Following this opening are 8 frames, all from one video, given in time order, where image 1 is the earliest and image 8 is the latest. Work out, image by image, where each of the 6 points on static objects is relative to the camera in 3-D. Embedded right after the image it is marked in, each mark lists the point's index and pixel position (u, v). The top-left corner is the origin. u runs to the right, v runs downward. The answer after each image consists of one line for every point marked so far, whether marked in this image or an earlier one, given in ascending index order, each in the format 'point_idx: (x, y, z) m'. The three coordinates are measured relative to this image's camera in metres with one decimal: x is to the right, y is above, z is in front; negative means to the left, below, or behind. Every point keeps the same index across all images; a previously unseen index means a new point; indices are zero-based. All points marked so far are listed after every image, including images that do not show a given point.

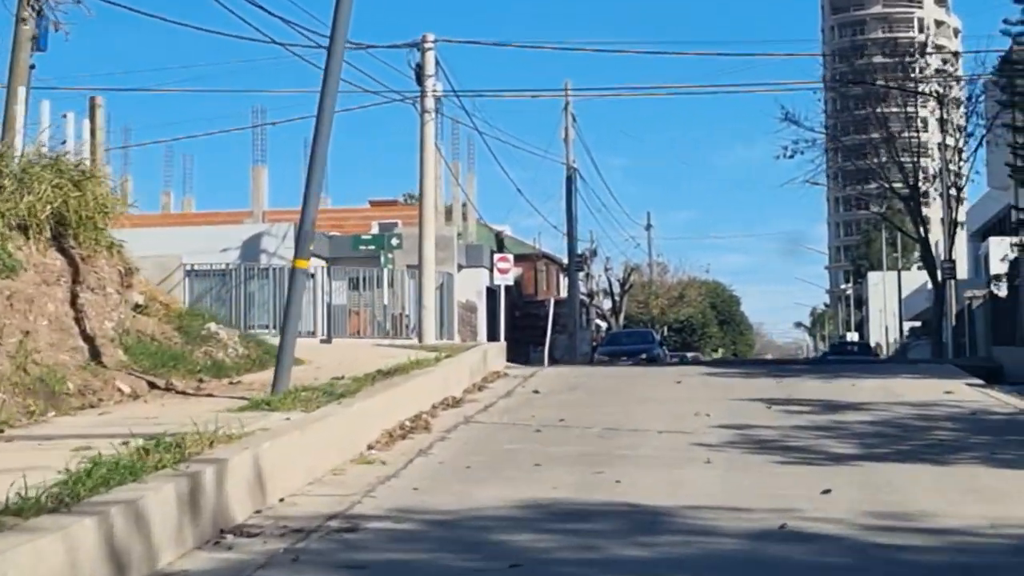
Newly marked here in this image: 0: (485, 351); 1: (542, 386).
0: (-0.3, -0.7, +18.7) m
1: (+0.3, -1.0, +17.5) m
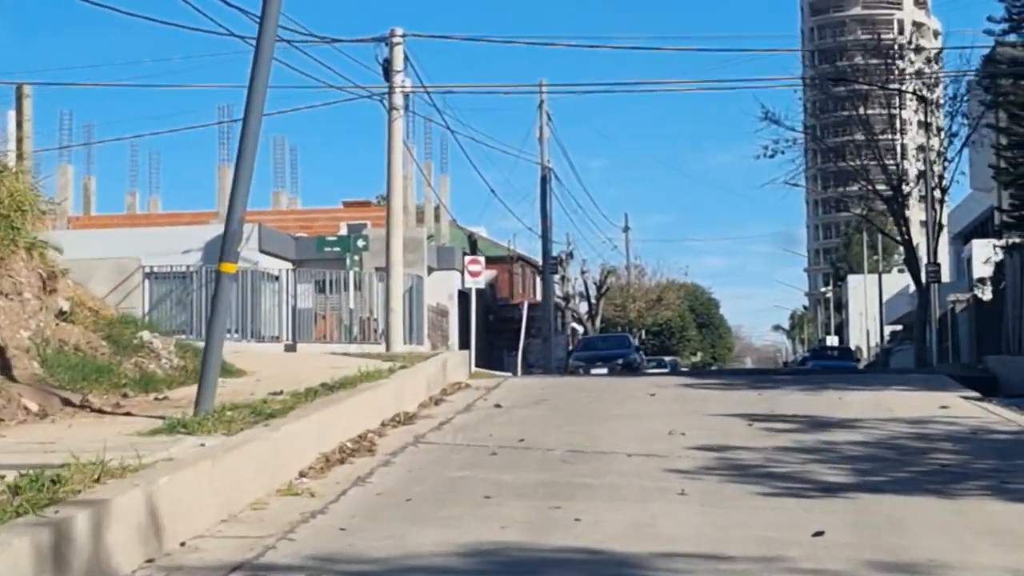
0: (-0.7, -0.7, +17.4) m
1: (-0.1, -1.1, +16.2) m
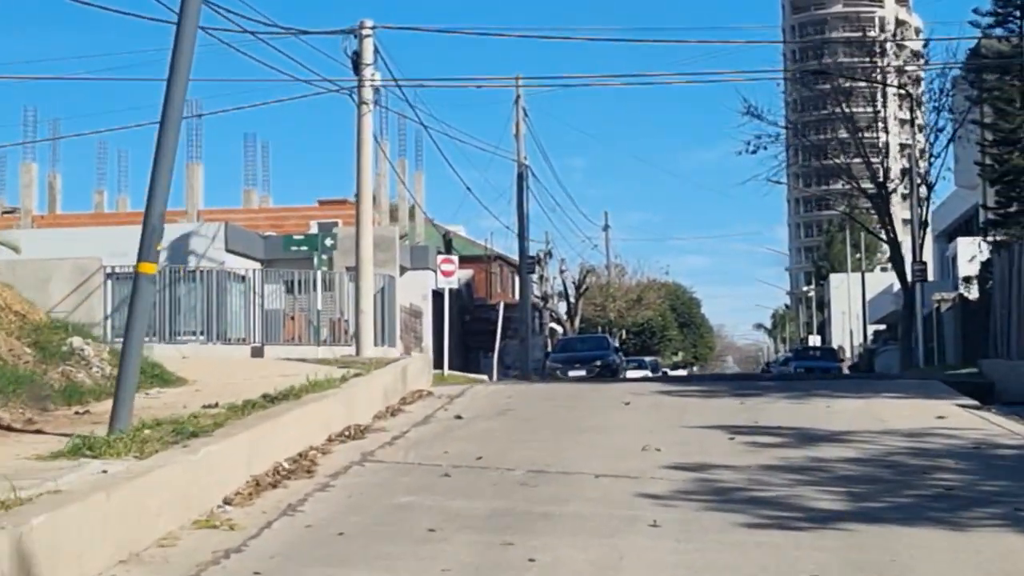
0: (-1.0, -0.8, +16.3) m
1: (-0.4, -1.1, +15.0) m
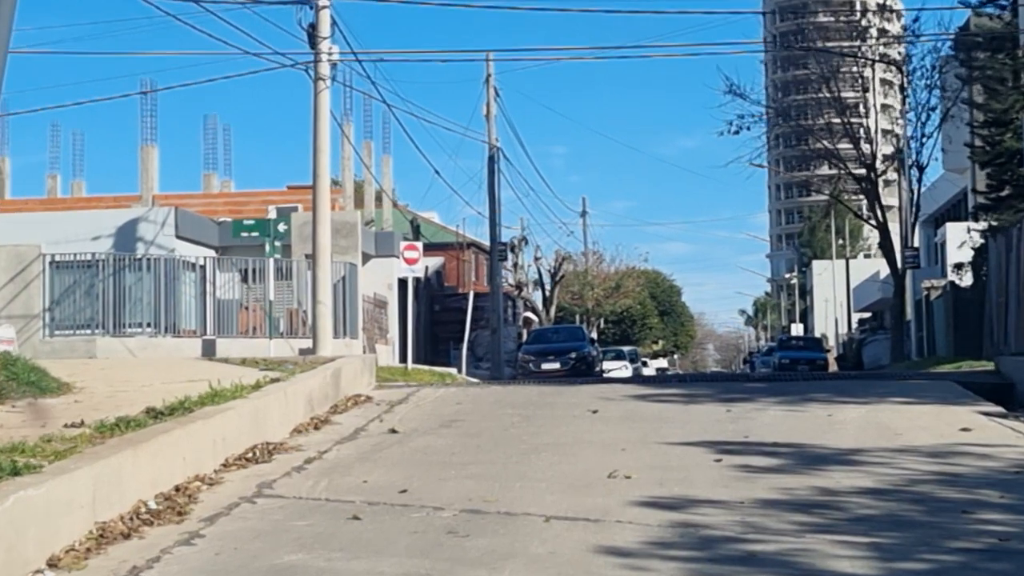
0: (-1.4, -0.7, +14.0) m
1: (-0.8, -1.0, +12.8) m
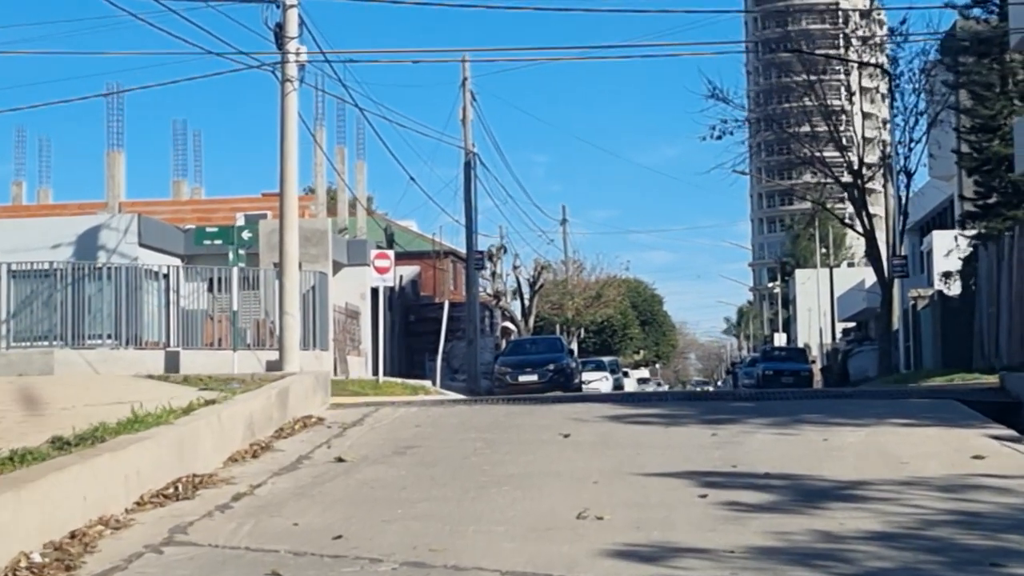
0: (-1.7, -0.8, +12.8) m
1: (-1.0, -1.1, +11.5) m
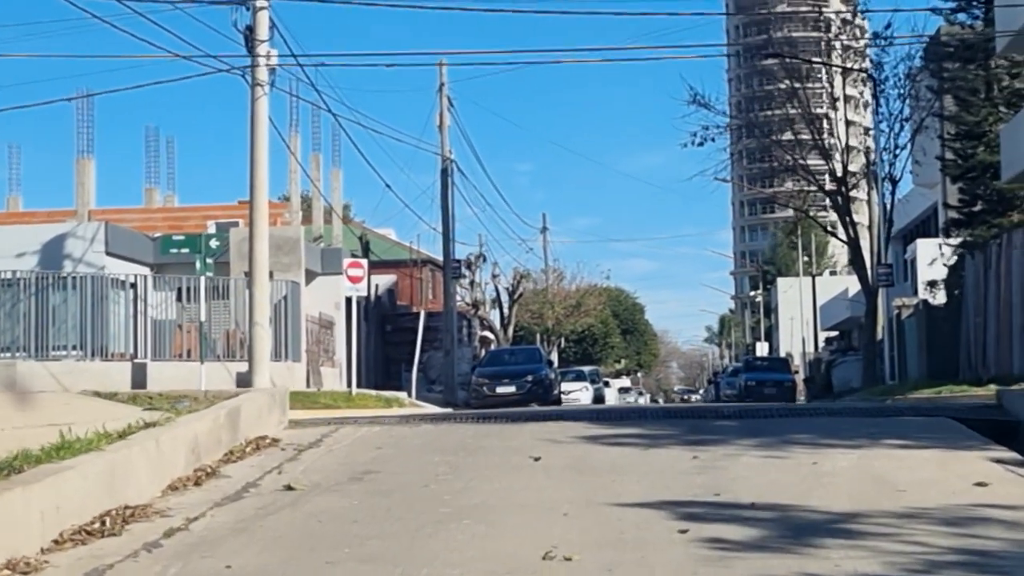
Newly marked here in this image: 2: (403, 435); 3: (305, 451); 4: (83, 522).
0: (-1.9, -0.8, +11.9) m
1: (-1.3, -1.1, +10.7) m
2: (-0.8, -1.1, +13.3) m
3: (-1.4, -1.1, +11.9) m
4: (-2.0, -1.1, +8.2) m
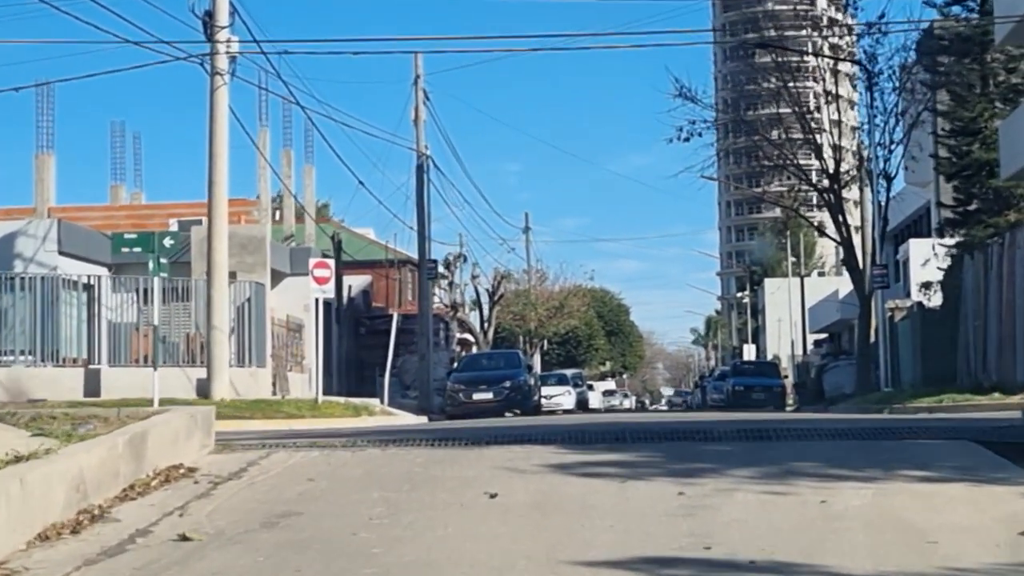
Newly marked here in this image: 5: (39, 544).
0: (-2.2, -0.9, +10.1) m
1: (-1.5, -1.2, +8.9) m
2: (-1.1, -1.2, +11.5) m
3: (-1.7, -1.2, +10.1) m
4: (-2.3, -1.1, +6.4) m
5: (-2.2, -1.2, +7.9) m
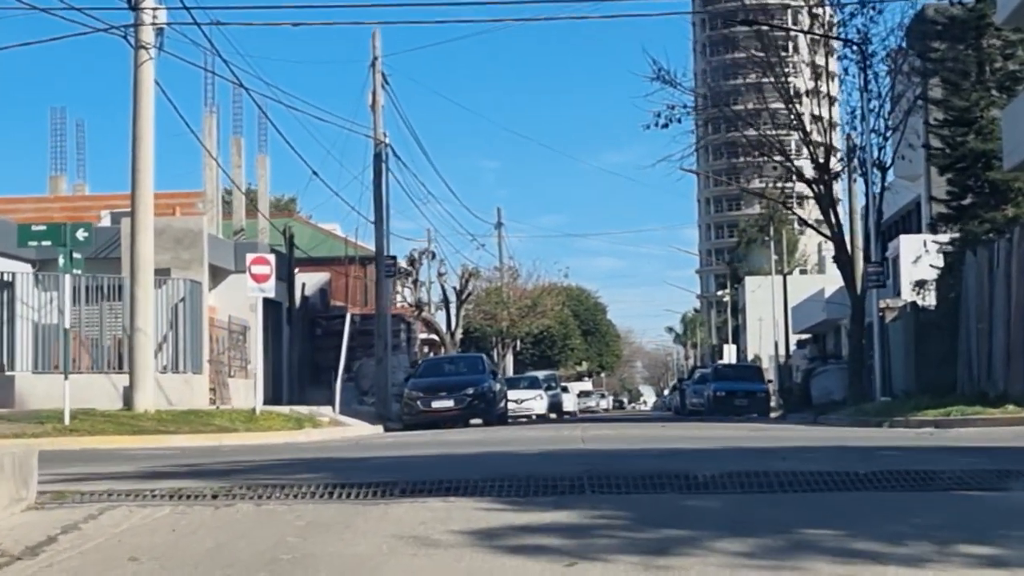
0: (-2.6, -0.9, +7.2) m
1: (-1.9, -1.2, +5.9) m
2: (-1.5, -1.2, +8.5) m
3: (-2.1, -1.2, +7.2) m
4: (-2.7, -1.2, +3.5) m
5: (-2.6, -1.2, +5.0) m
